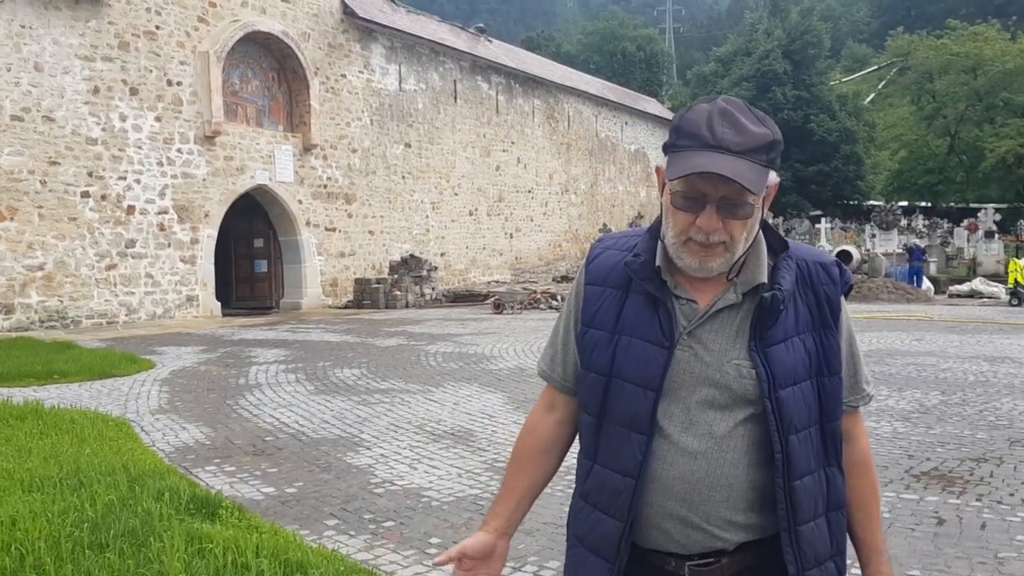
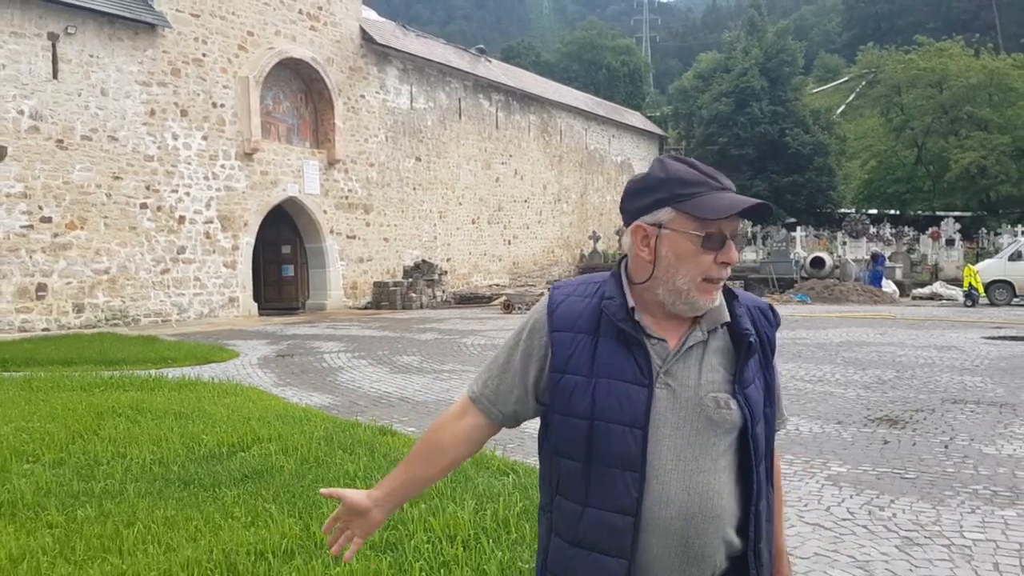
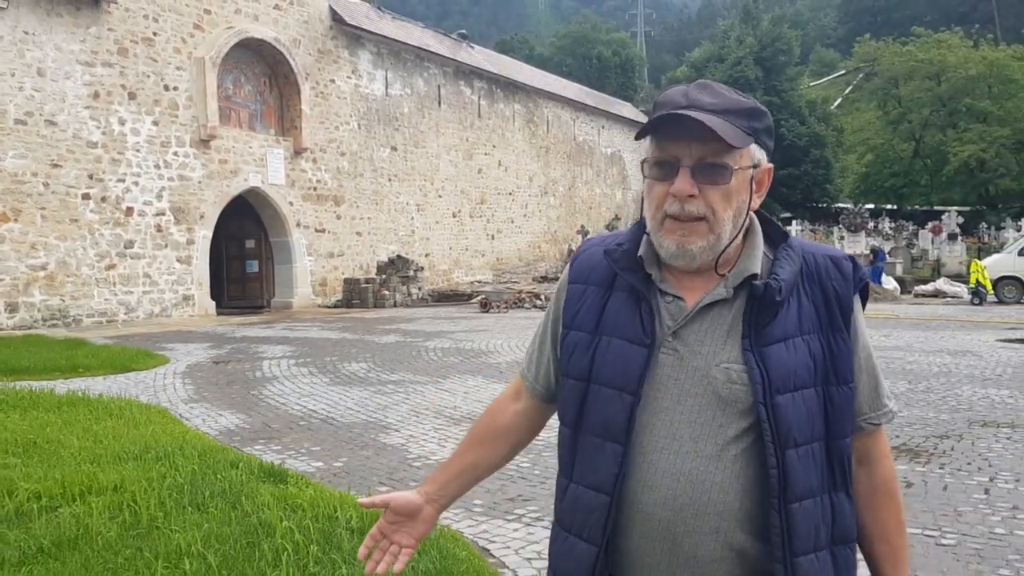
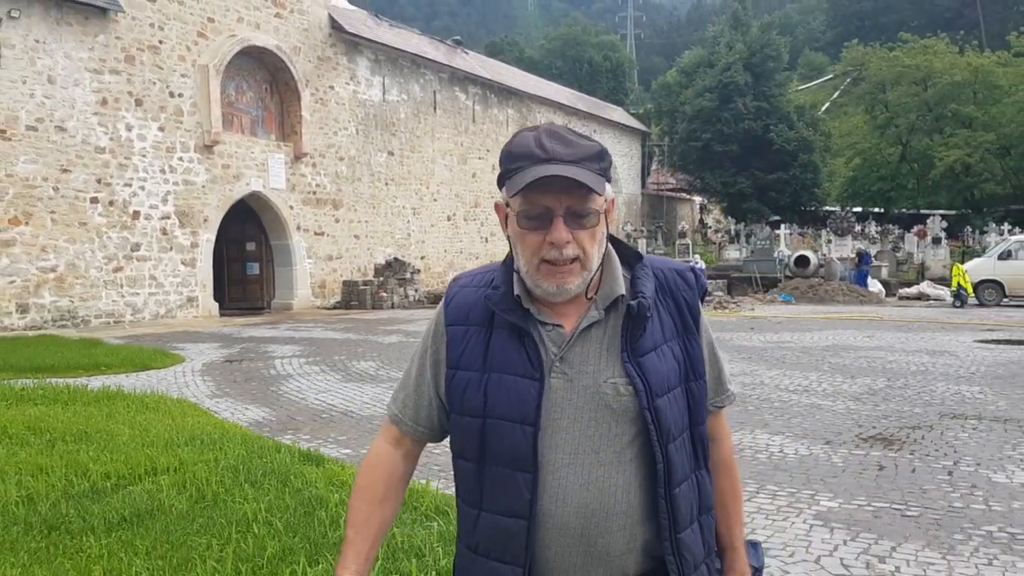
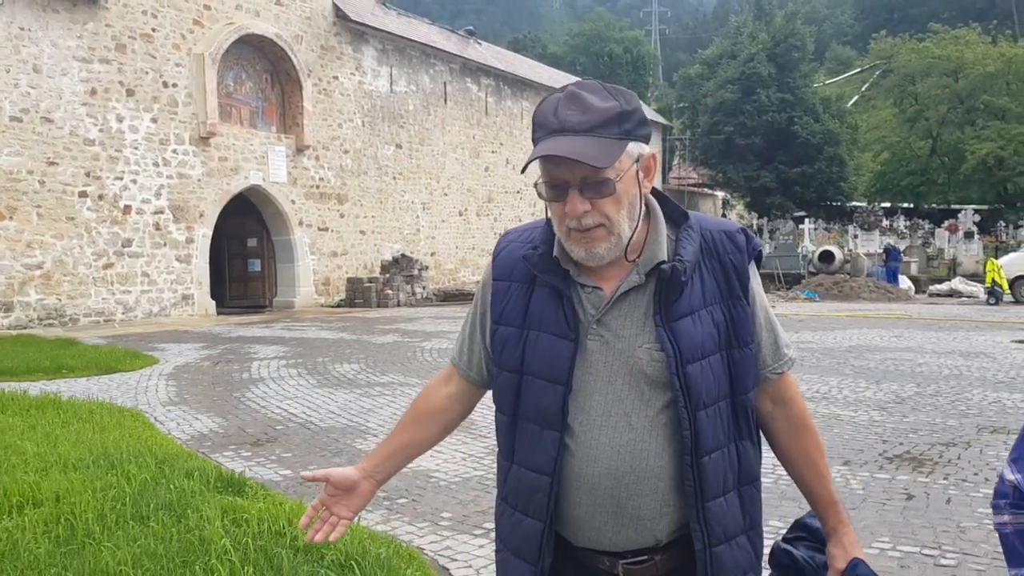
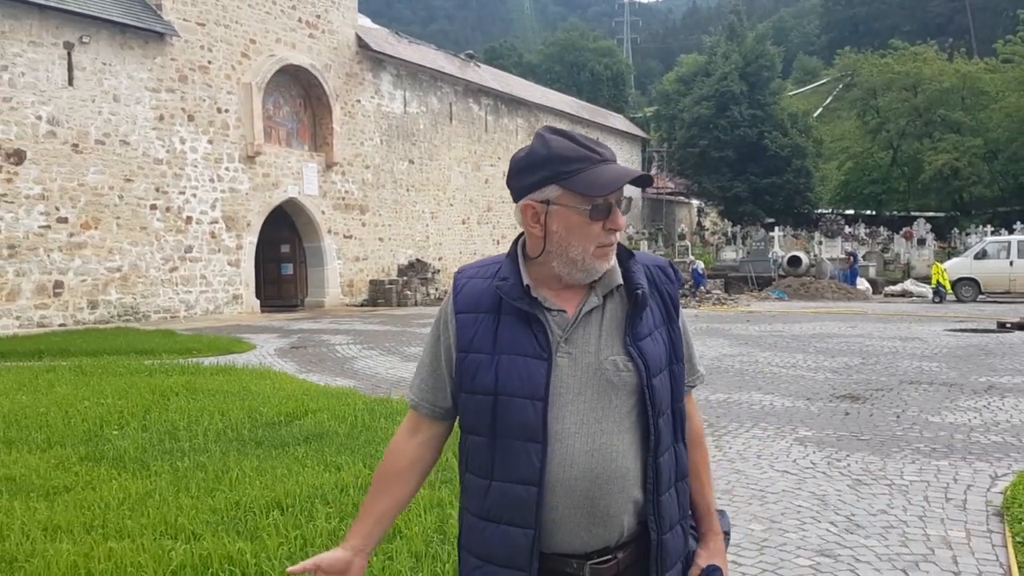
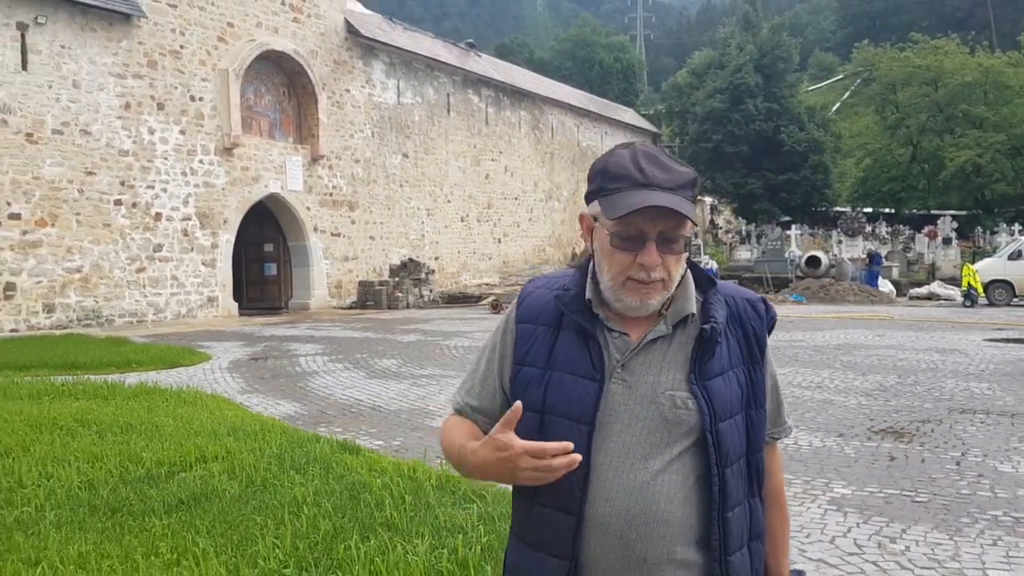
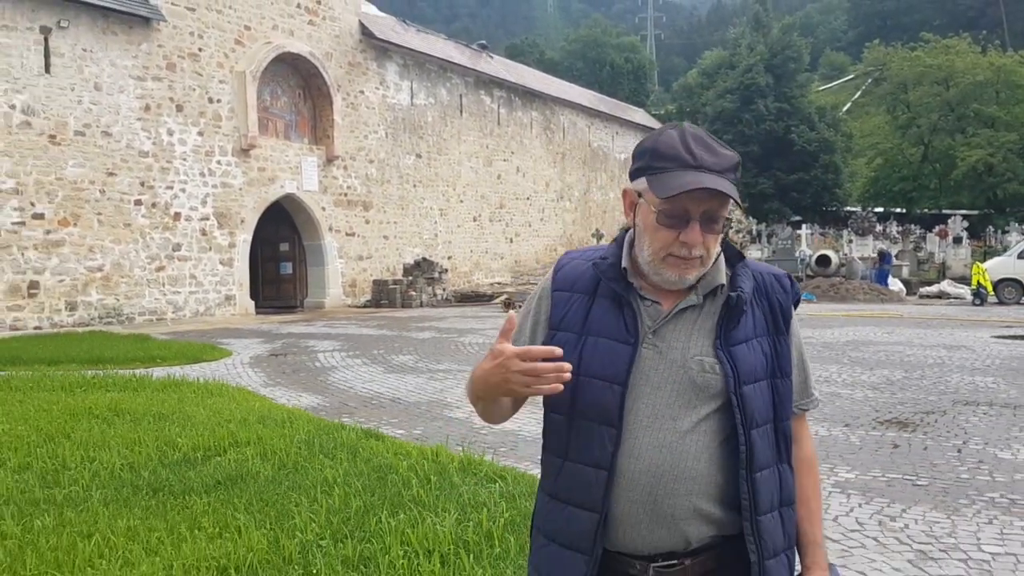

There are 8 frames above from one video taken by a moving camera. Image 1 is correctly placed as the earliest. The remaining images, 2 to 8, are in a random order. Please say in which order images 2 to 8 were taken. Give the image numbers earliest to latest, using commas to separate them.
5, 3, 4, 7, 8, 2, 6
